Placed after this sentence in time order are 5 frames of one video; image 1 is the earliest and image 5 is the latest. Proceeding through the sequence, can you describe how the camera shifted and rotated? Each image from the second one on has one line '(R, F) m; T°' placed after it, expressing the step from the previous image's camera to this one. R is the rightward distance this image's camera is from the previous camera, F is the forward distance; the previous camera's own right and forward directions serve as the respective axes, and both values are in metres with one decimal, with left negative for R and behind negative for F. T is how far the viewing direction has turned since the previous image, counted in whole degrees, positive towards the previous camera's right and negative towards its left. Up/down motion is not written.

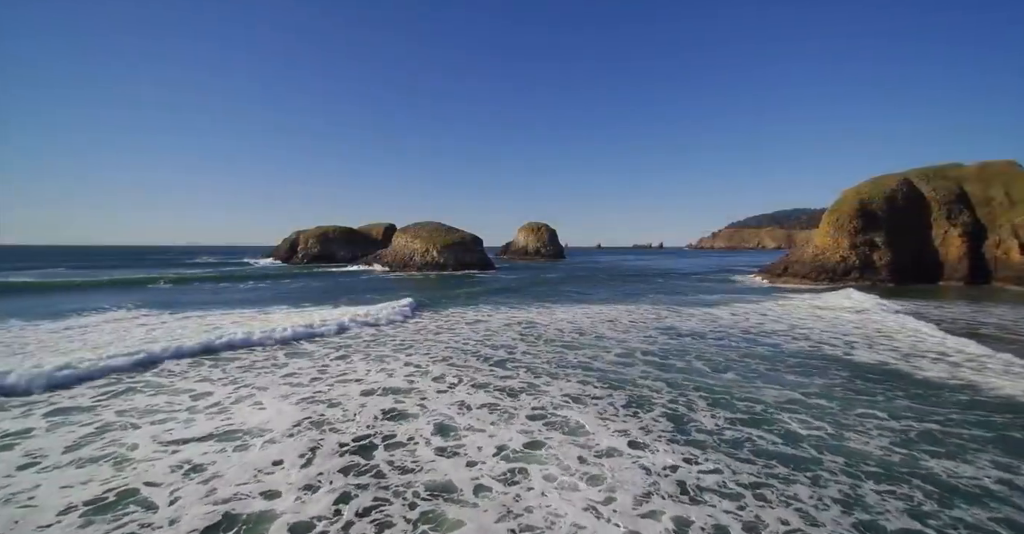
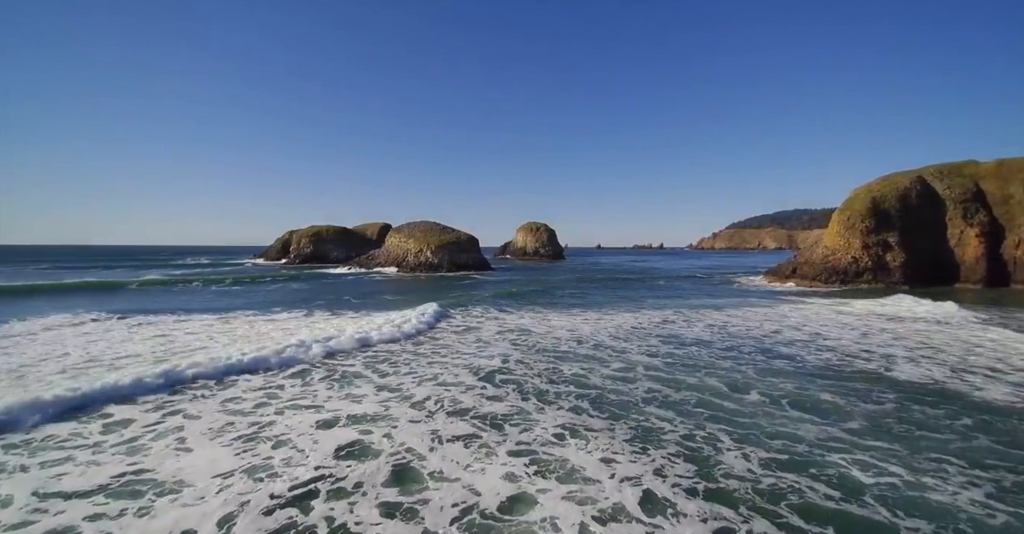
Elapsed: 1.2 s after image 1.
(+0.2, +1.6) m; 0°
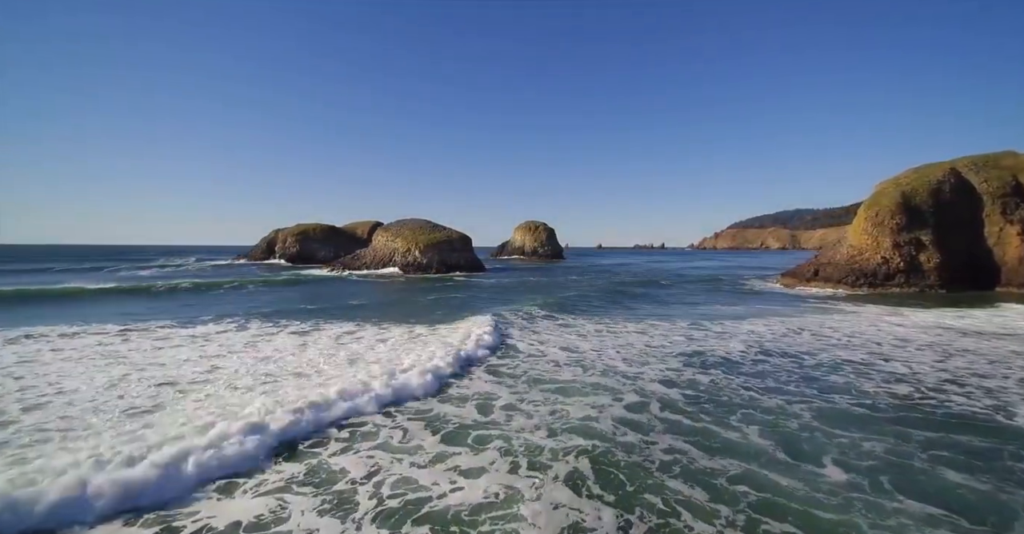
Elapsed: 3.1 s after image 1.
(+0.4, +3.1) m; 0°
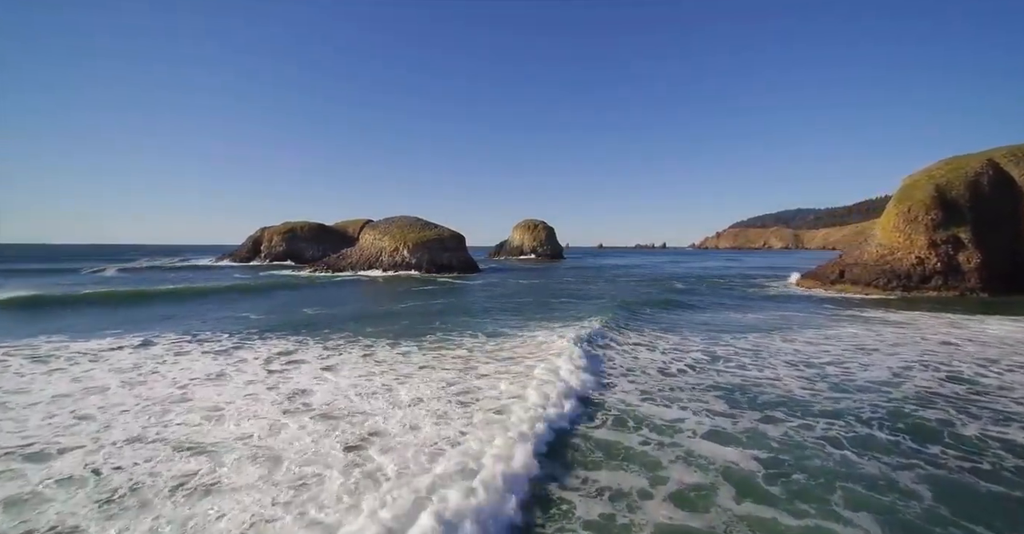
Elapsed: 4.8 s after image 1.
(+0.3, +2.8) m; 0°
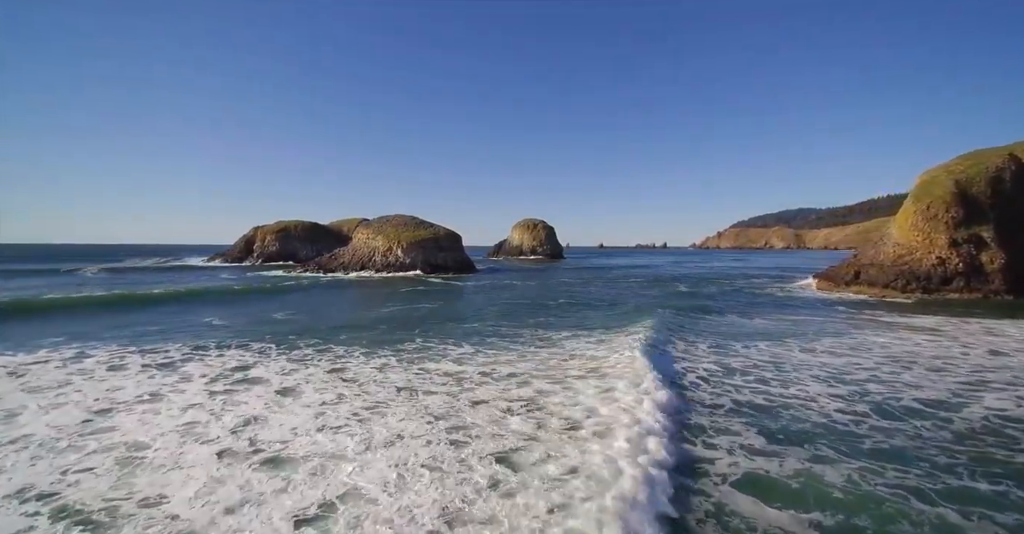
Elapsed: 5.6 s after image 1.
(+0.1, +1.4) m; 0°
